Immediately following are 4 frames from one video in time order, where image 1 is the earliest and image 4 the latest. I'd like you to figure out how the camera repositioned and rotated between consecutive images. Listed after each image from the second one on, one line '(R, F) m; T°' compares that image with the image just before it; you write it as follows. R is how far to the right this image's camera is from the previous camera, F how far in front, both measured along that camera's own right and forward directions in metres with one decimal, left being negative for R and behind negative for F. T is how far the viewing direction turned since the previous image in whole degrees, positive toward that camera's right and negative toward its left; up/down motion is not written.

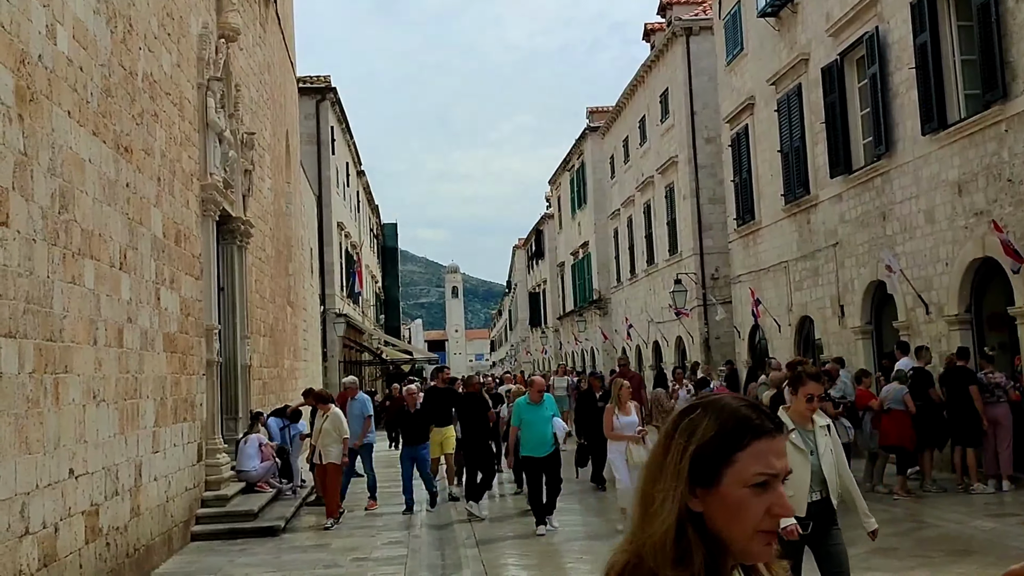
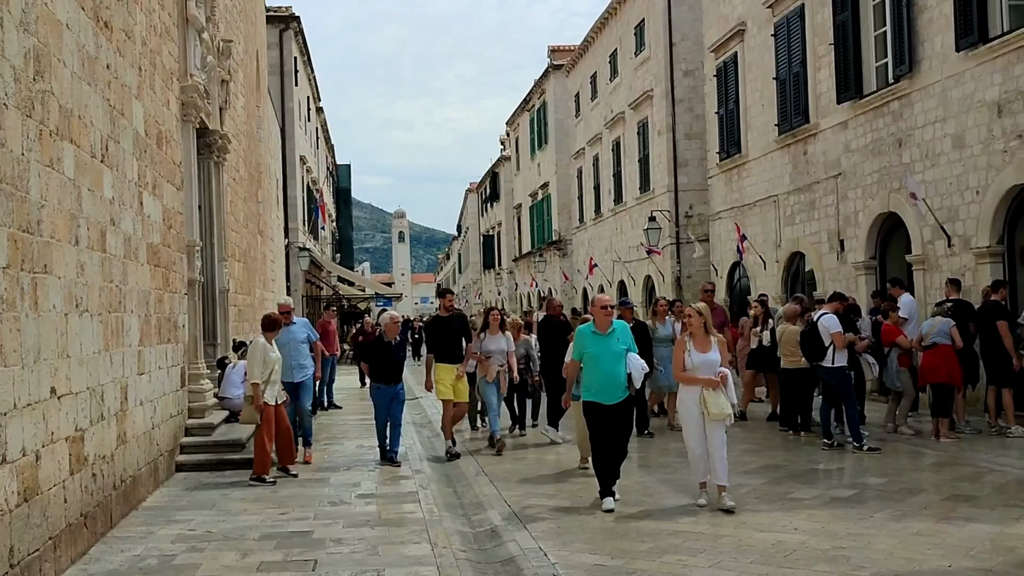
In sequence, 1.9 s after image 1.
(-0.7, +1.0) m; +3°
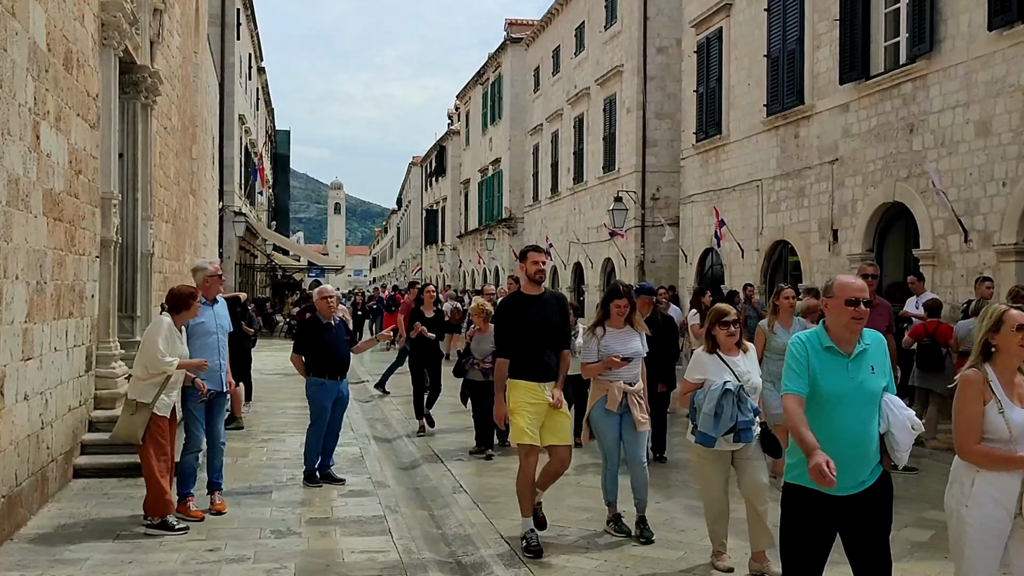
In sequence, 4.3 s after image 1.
(-0.4, +1.3) m; +4°
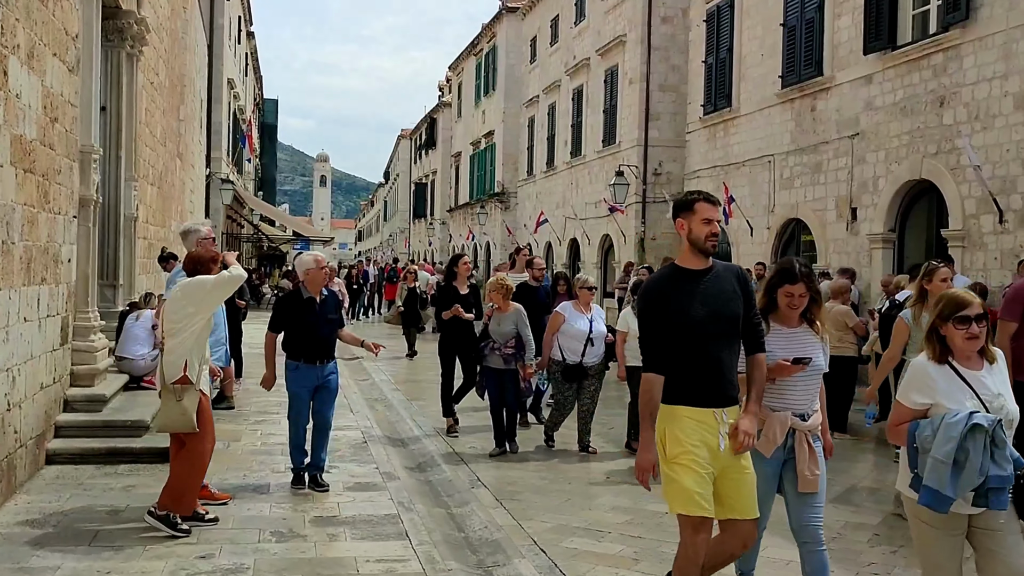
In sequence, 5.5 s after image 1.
(-0.2, +0.6) m; +1°
